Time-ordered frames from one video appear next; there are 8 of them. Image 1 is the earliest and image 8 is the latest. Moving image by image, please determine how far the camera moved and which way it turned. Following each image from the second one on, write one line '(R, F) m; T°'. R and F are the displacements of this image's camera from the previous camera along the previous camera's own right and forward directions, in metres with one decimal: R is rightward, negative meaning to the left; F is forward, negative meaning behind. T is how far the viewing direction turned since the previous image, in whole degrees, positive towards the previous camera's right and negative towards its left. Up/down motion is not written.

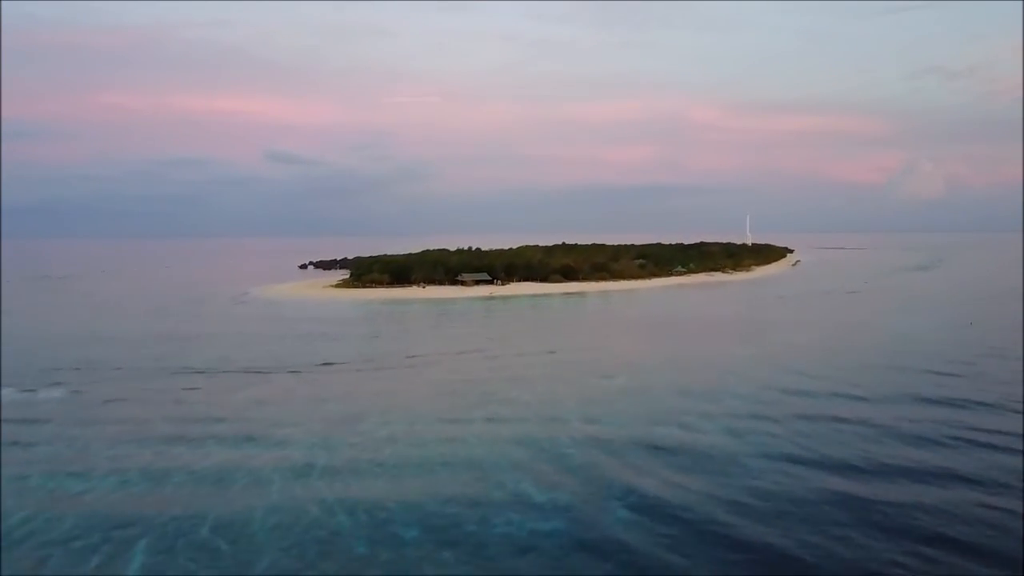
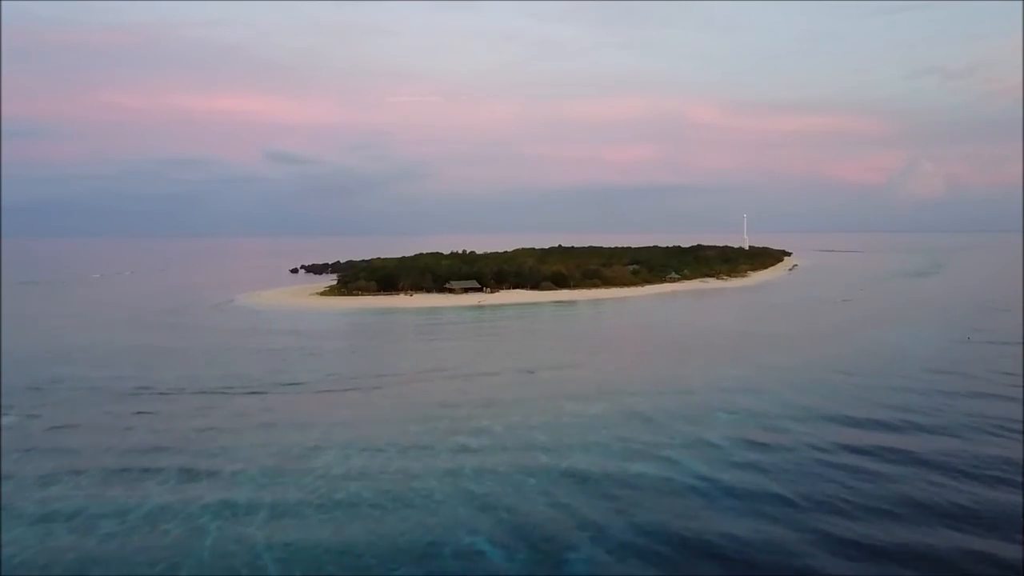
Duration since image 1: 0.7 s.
(+0.4, +0.6) m; 0°
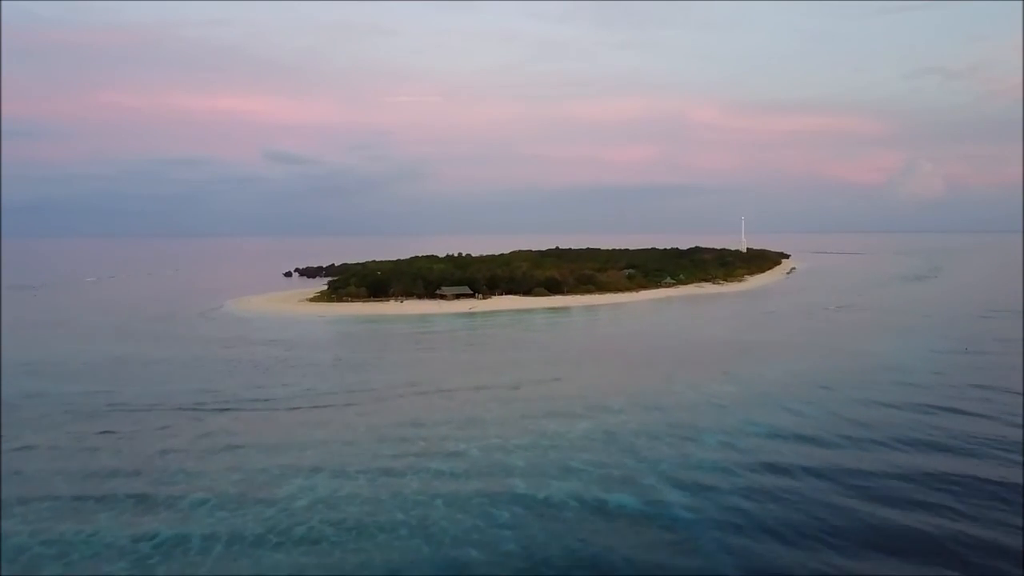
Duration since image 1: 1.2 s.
(+0.3, +0.4) m; 0°
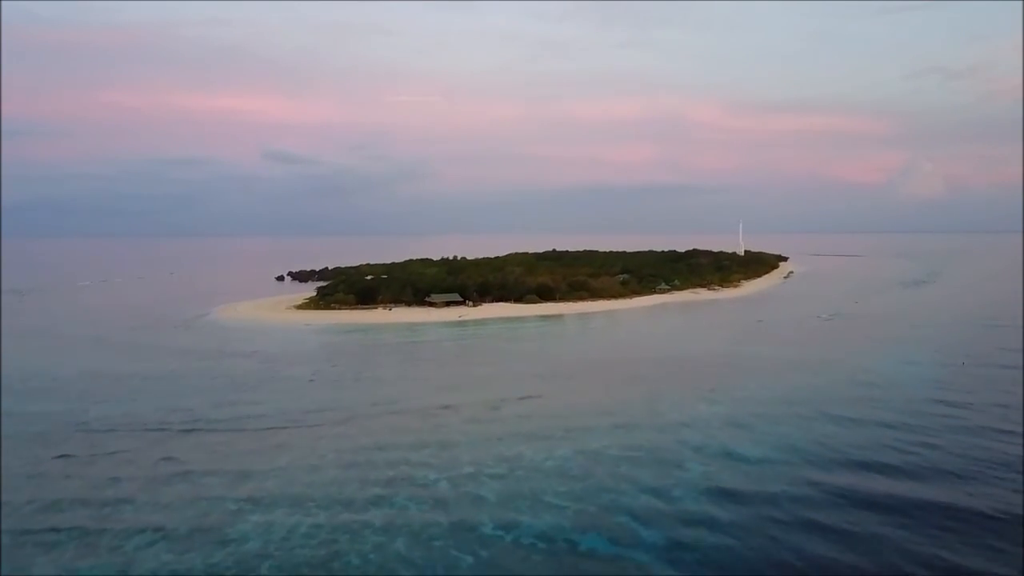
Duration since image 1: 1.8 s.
(+0.3, +0.5) m; 0°
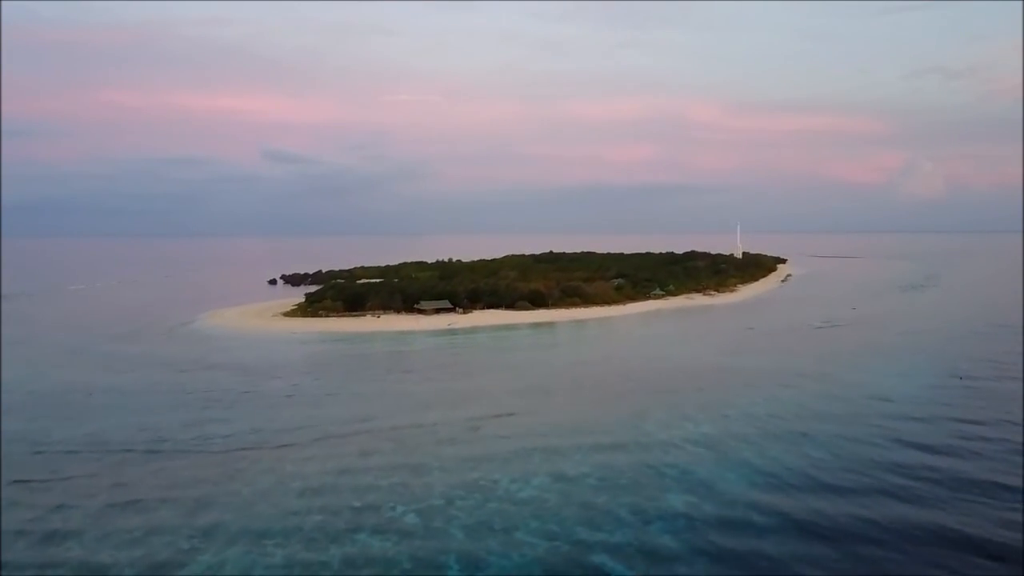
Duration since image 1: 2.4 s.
(+0.3, +0.5) m; 0°
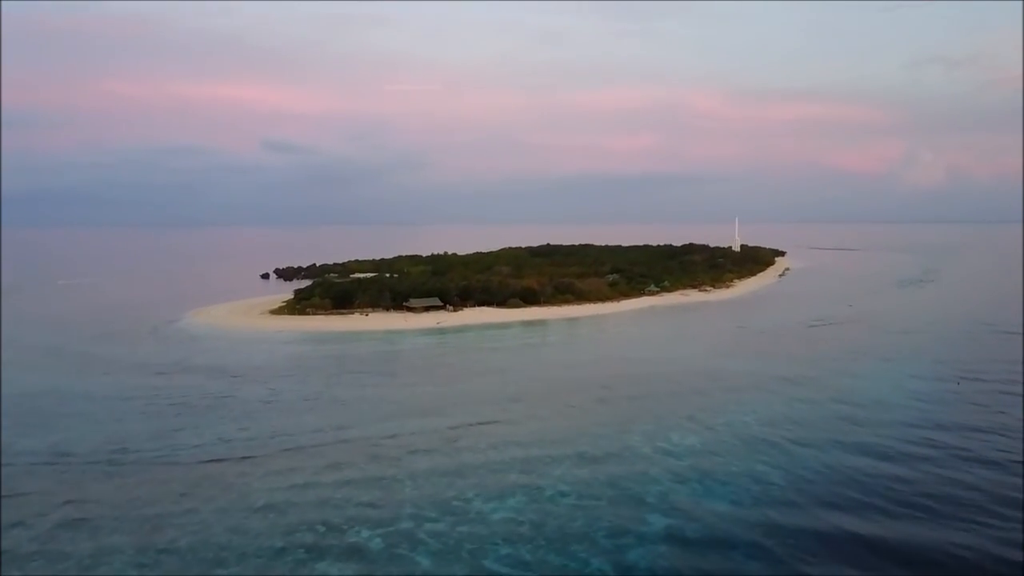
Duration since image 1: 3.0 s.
(+0.3, +0.5) m; 0°
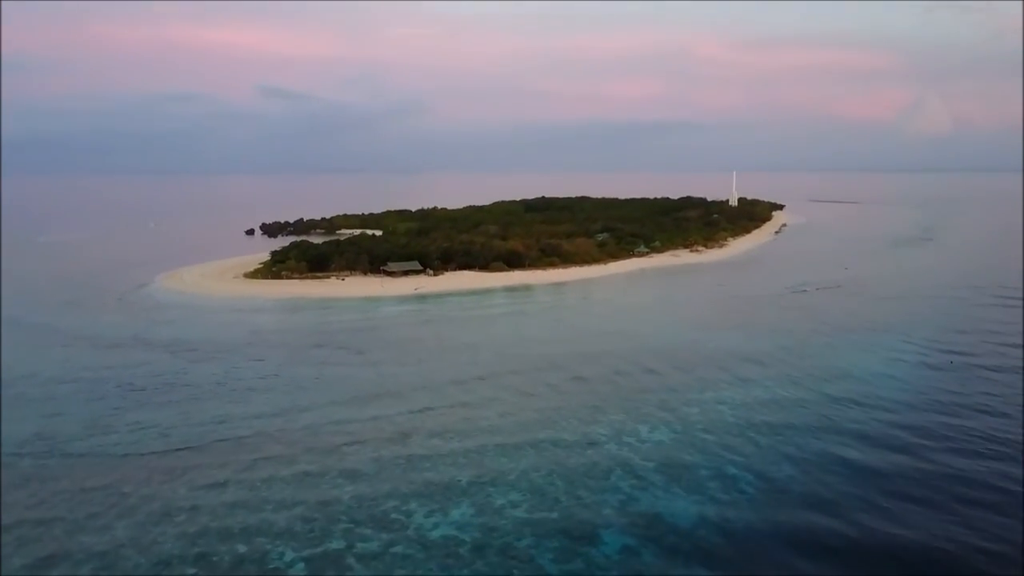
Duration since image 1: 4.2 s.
(+0.7, +1.0) m; 0°
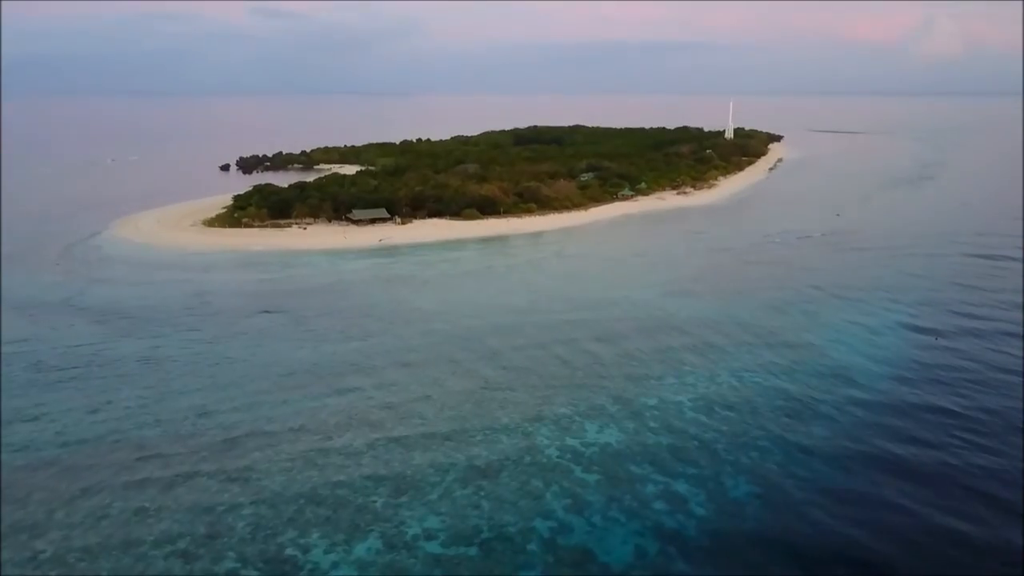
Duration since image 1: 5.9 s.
(+0.9, +1.4) m; 0°
